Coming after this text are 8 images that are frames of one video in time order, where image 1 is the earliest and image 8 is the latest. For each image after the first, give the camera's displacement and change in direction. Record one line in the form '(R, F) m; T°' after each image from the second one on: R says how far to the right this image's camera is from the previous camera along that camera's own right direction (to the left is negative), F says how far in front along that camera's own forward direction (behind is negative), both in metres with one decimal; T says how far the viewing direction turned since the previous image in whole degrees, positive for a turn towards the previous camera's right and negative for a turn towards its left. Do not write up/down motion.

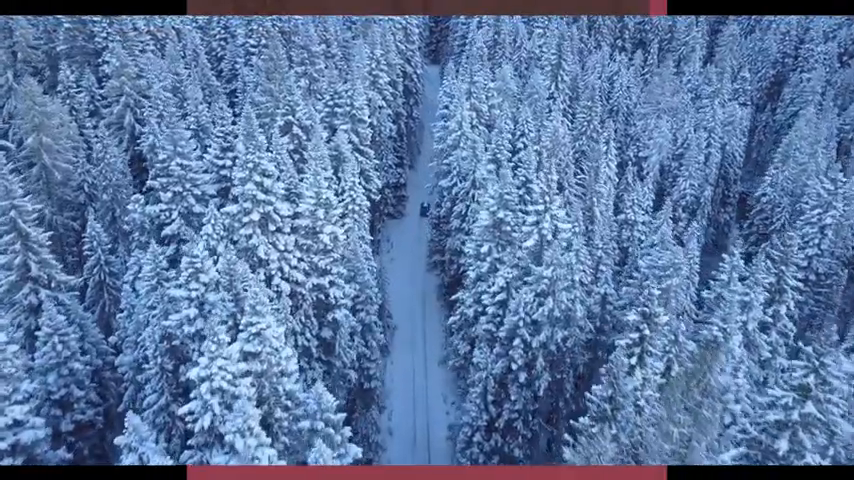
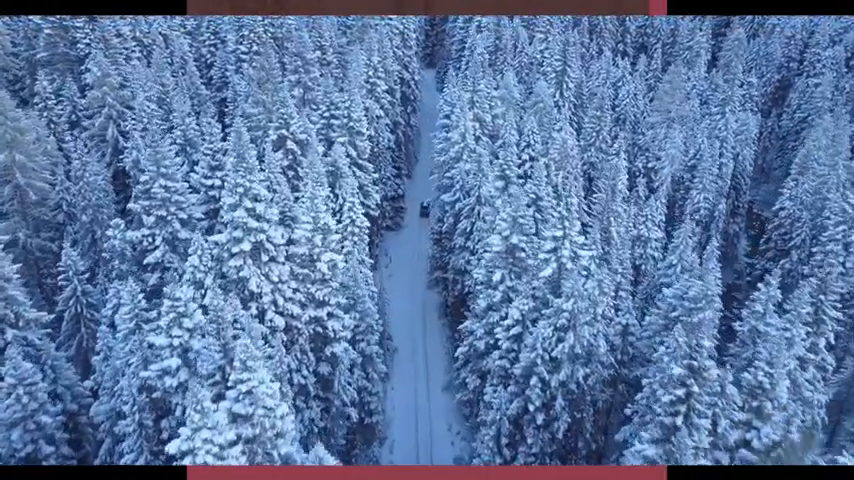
(-0.7, +2.7) m; +1°
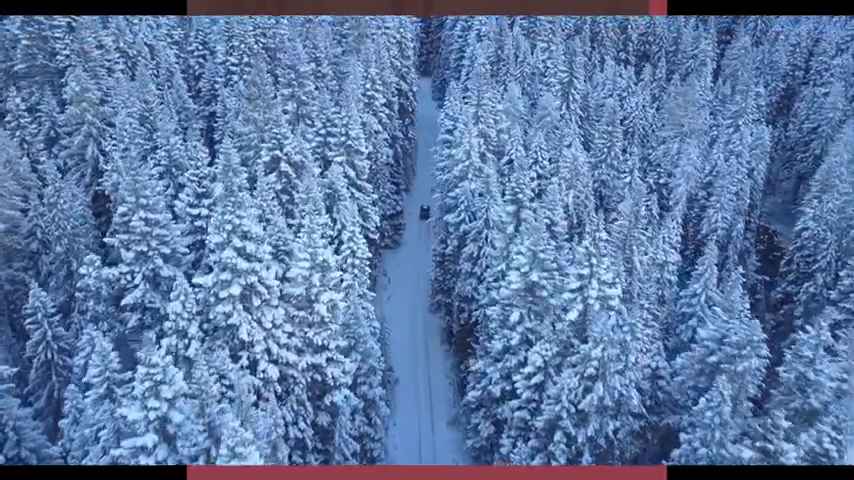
(-0.8, +2.9) m; +1°
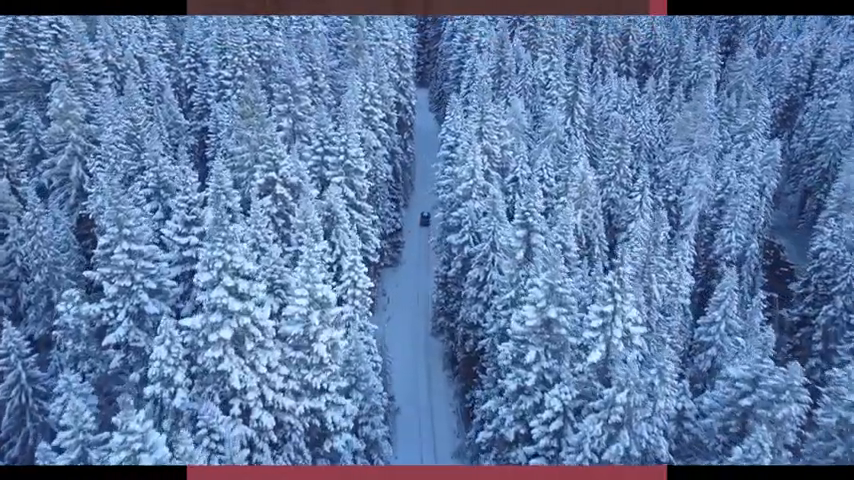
(-0.5, +2.0) m; 0°
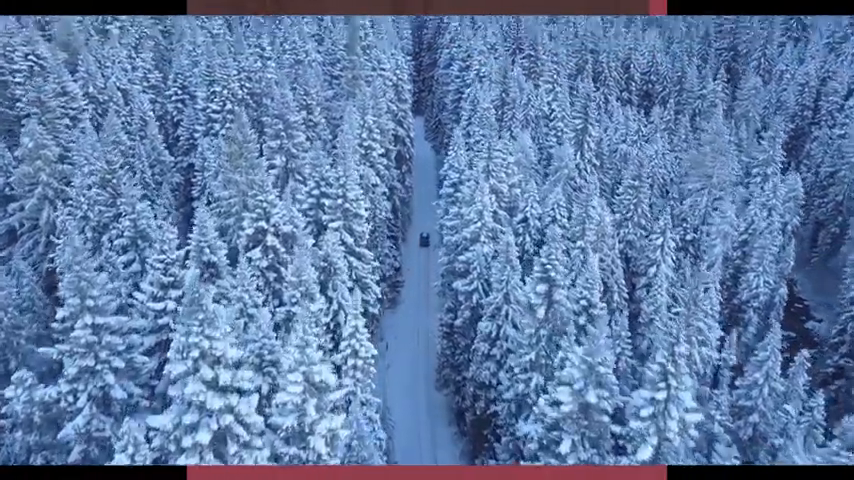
(-0.8, +3.5) m; +1°
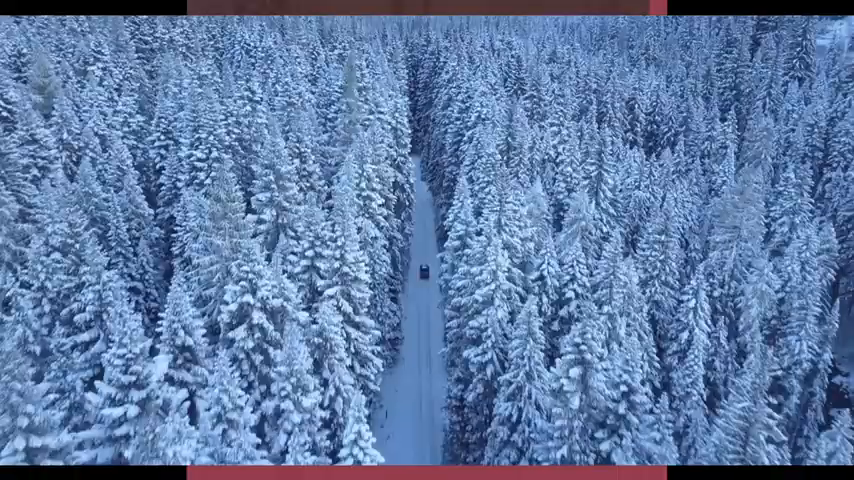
(-0.9, +4.2) m; +1°
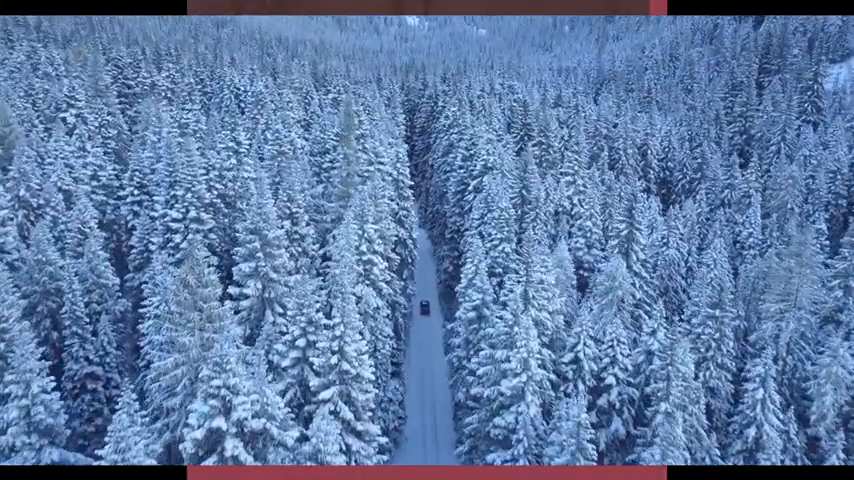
(-1.2, +5.9) m; +1°
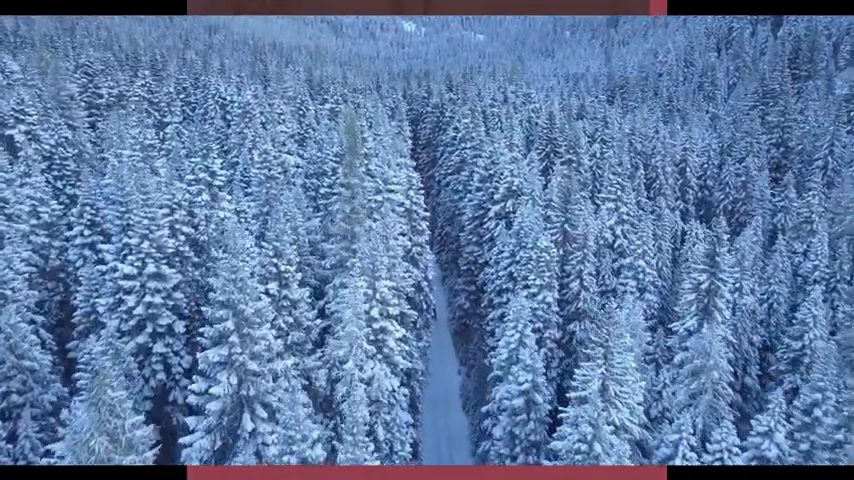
(-1.7, +9.2) m; 0°
